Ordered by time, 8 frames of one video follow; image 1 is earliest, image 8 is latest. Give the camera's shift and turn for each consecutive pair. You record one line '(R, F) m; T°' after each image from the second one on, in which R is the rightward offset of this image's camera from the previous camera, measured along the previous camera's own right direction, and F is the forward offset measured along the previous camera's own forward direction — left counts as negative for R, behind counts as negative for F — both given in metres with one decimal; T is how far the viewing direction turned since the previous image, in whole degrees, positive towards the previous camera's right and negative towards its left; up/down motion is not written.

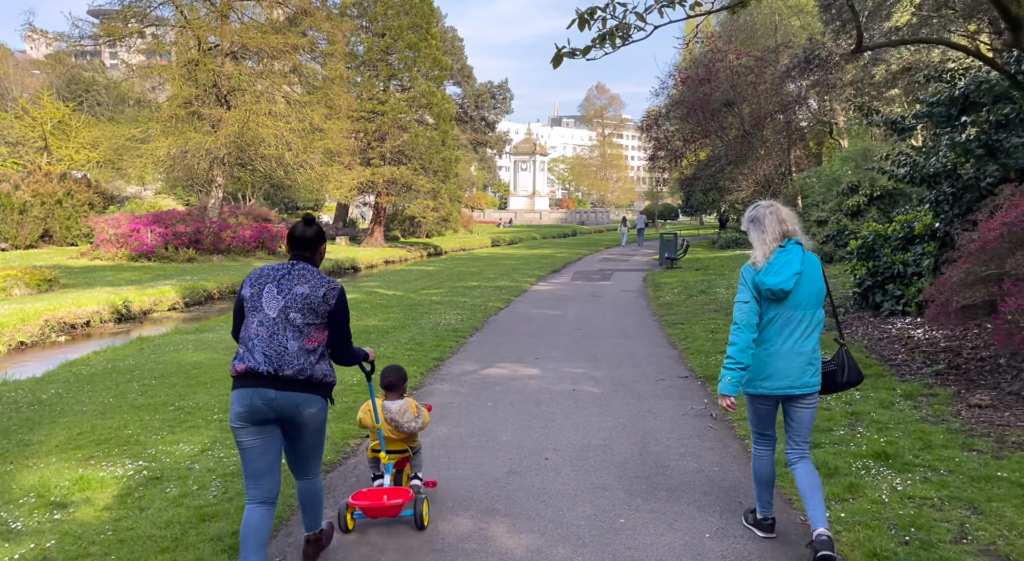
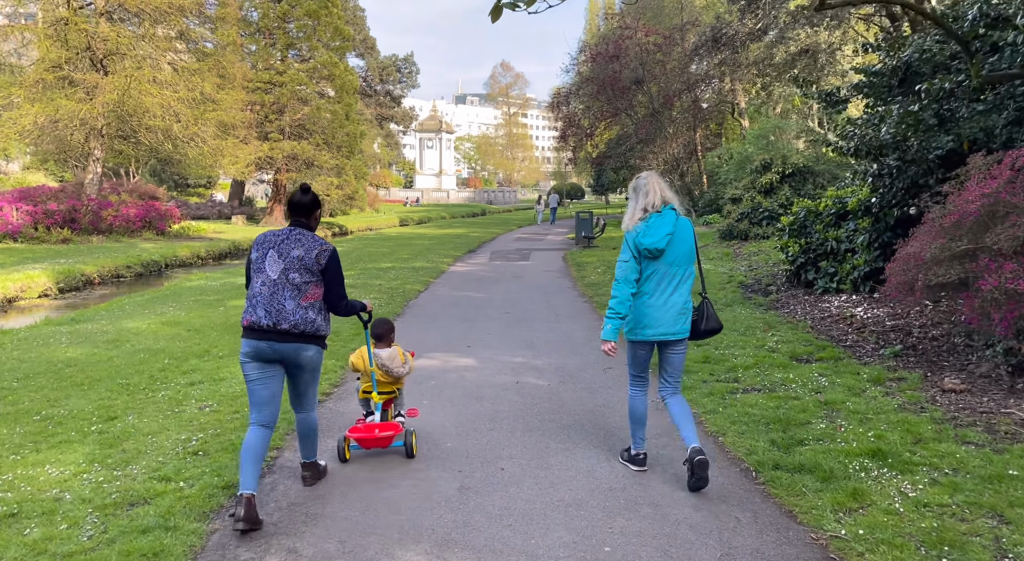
(-0.3, +1.0) m; +6°
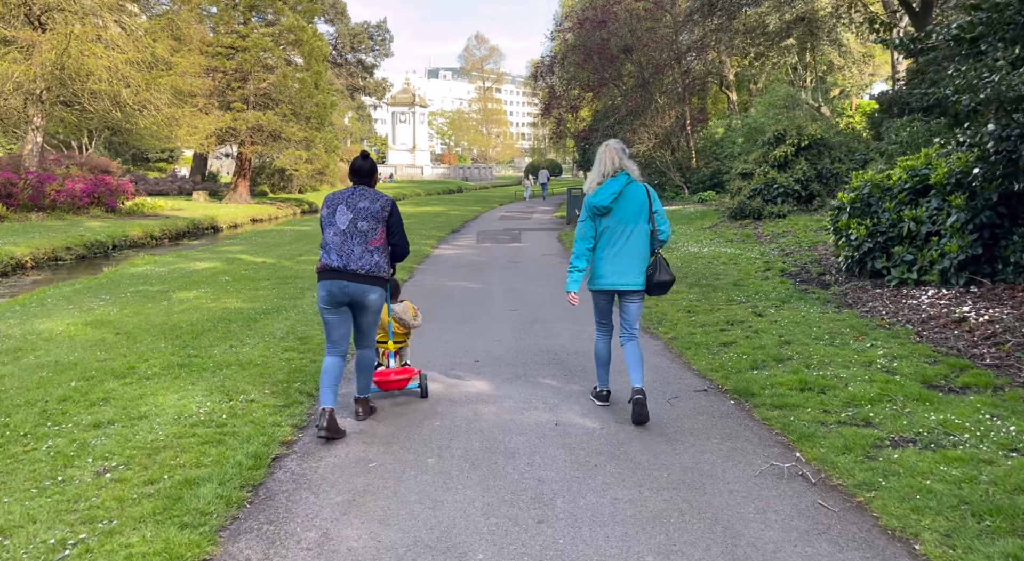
(-0.4, +2.4) m; +2°
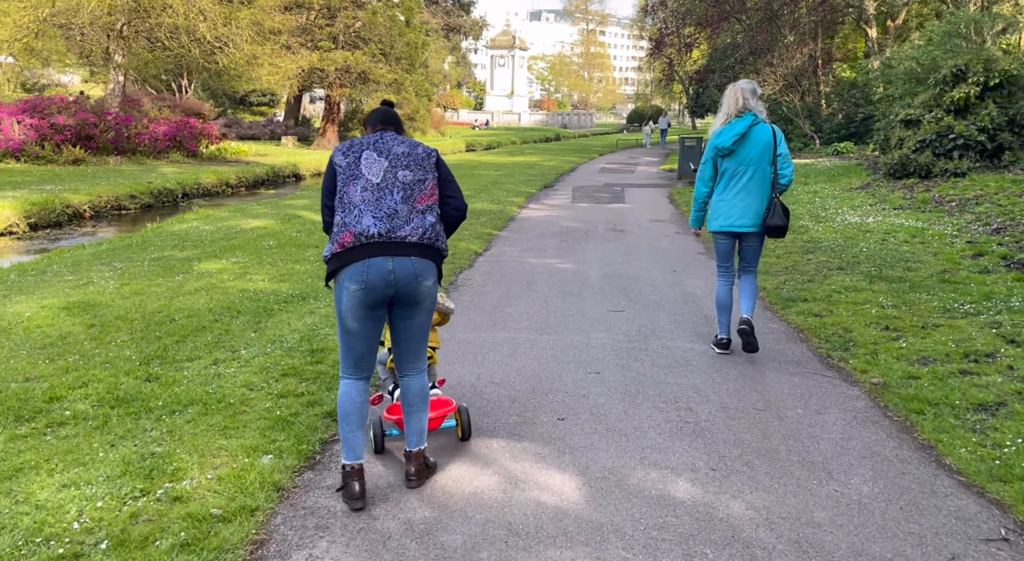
(-0.1, +3.2) m; -6°
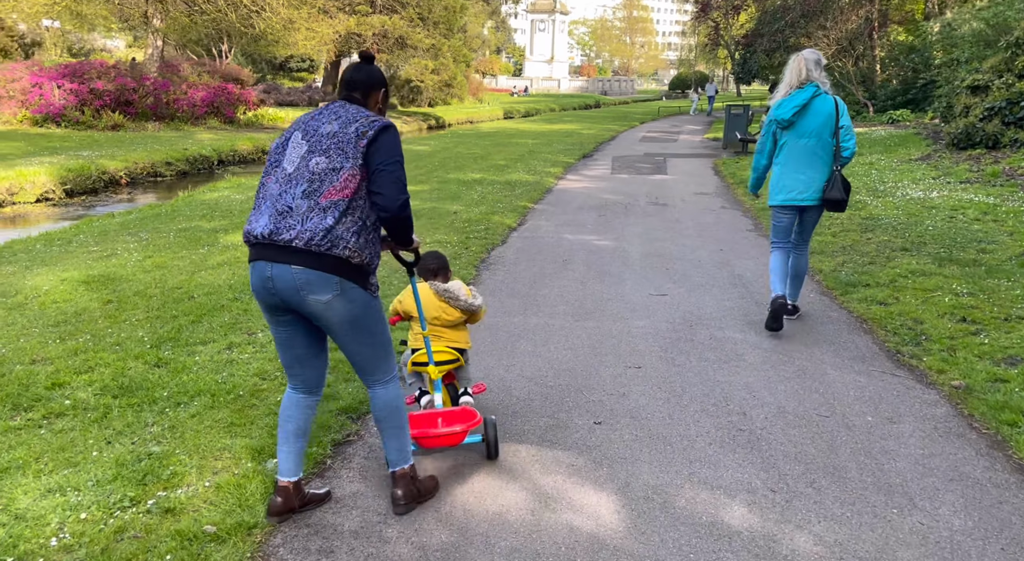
(0.0, +0.5) m; -2°
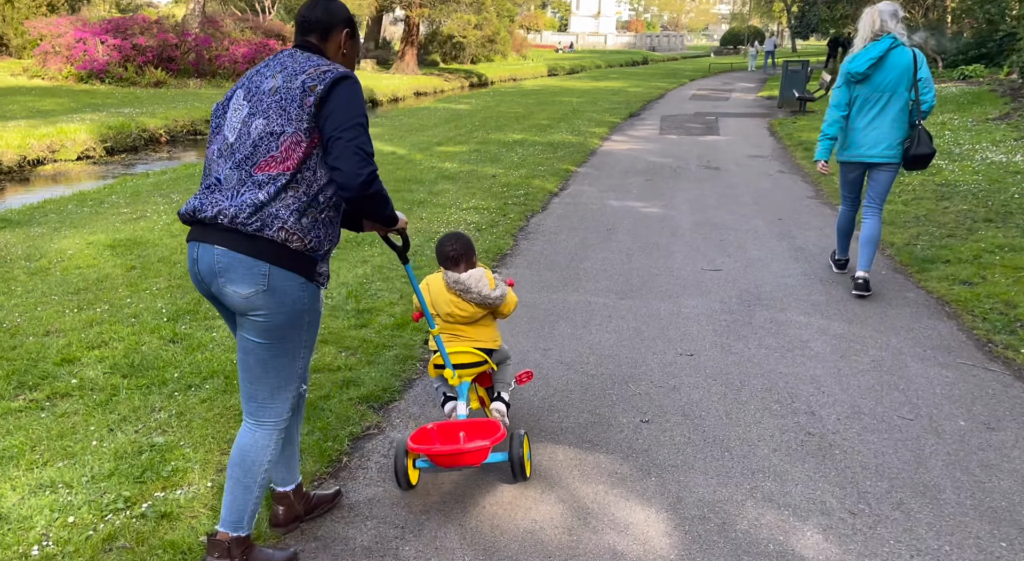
(0.0, +0.5) m; -3°
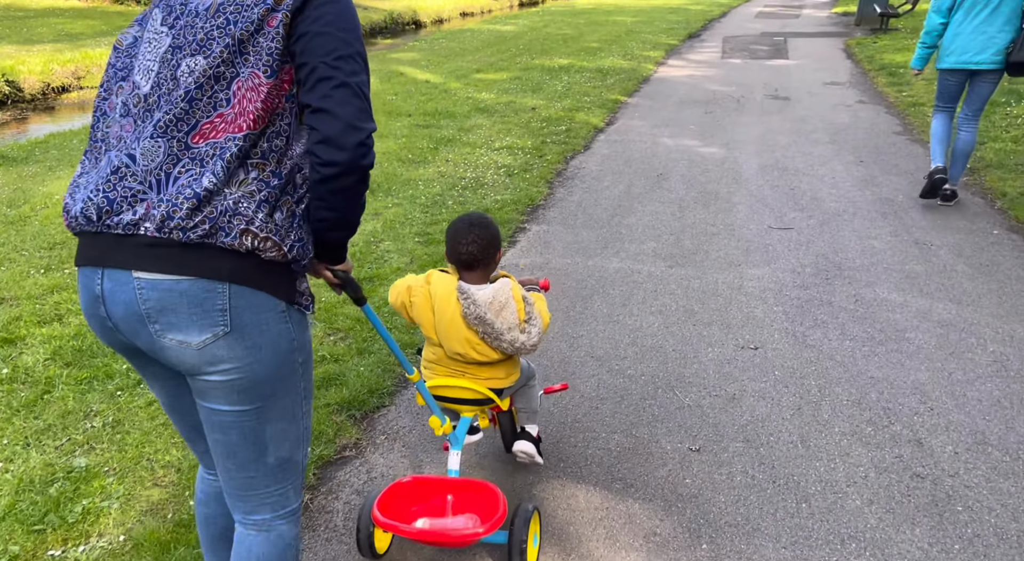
(+0.1, +1.0) m; -4°
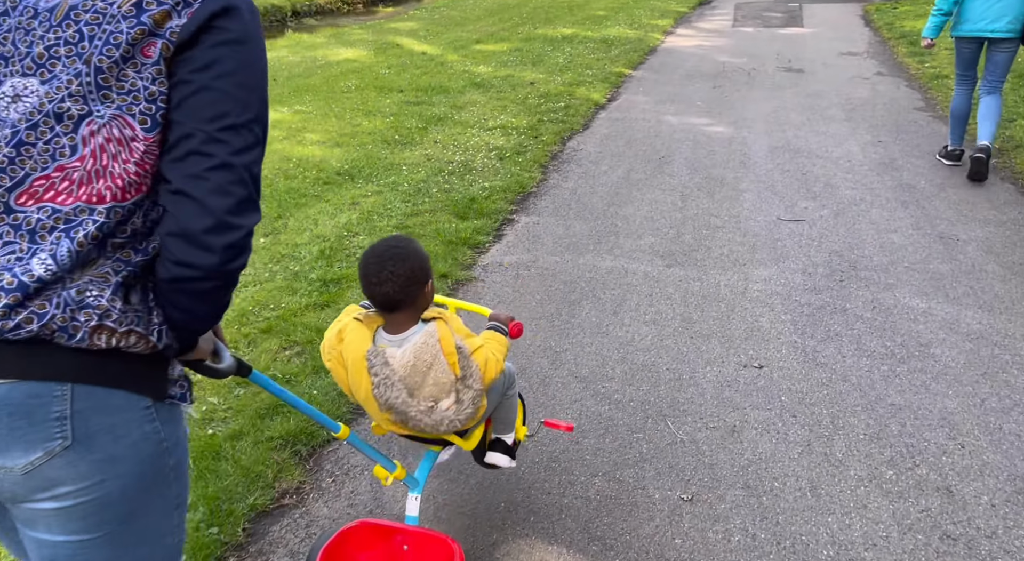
(+0.2, +0.4) m; -1°
